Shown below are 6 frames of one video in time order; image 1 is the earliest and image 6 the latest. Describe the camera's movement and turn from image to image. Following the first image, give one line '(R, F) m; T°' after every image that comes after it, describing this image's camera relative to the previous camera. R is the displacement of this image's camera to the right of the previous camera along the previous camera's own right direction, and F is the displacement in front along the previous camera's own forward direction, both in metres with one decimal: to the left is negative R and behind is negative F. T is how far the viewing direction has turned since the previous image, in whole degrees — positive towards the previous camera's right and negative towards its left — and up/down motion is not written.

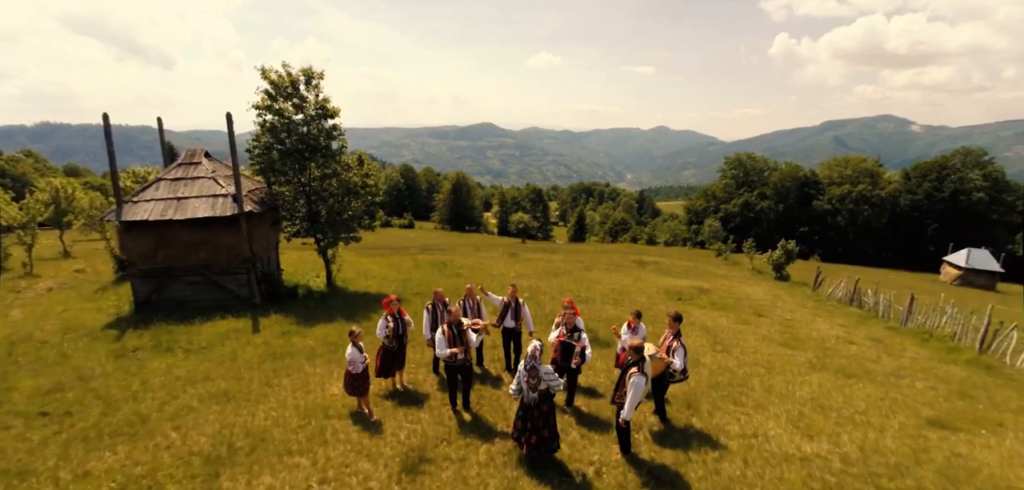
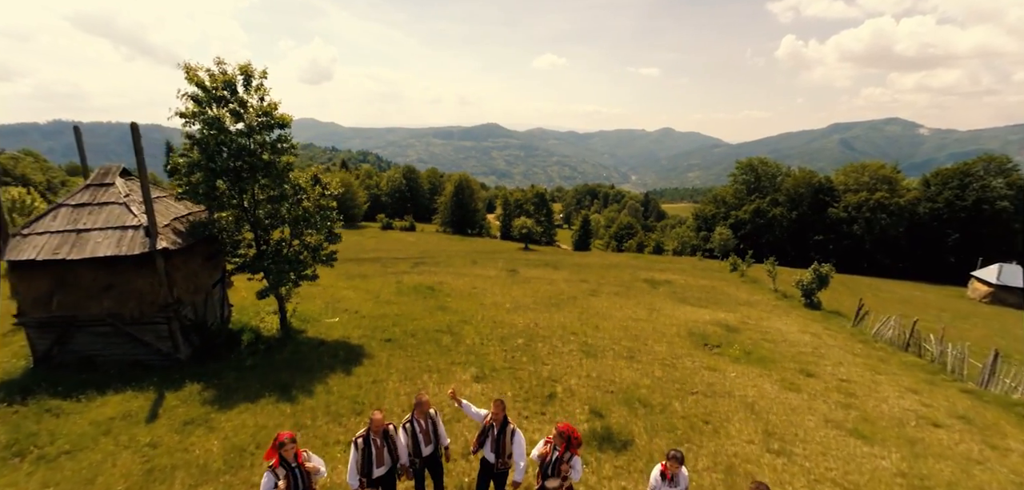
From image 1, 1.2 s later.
(+0.5, +4.1) m; 0°
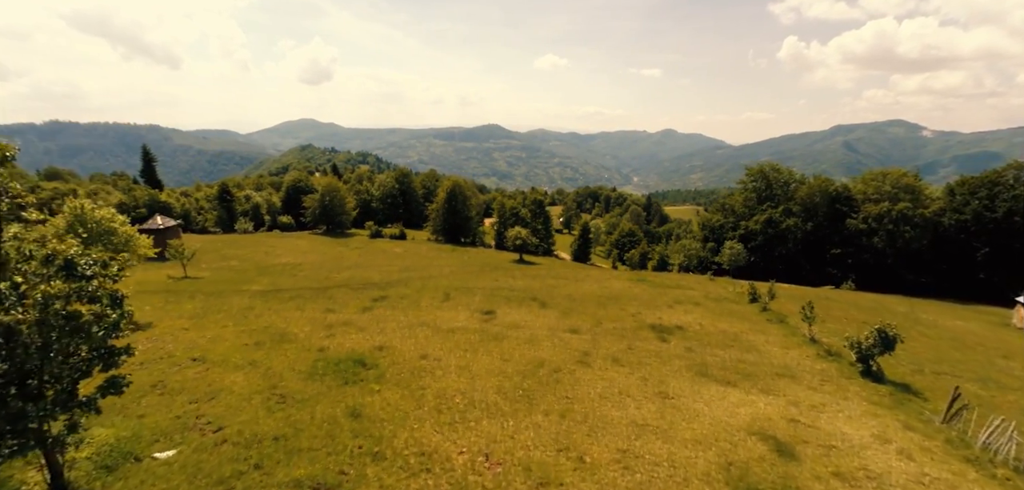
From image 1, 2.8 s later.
(+1.9, +7.9) m; 0°
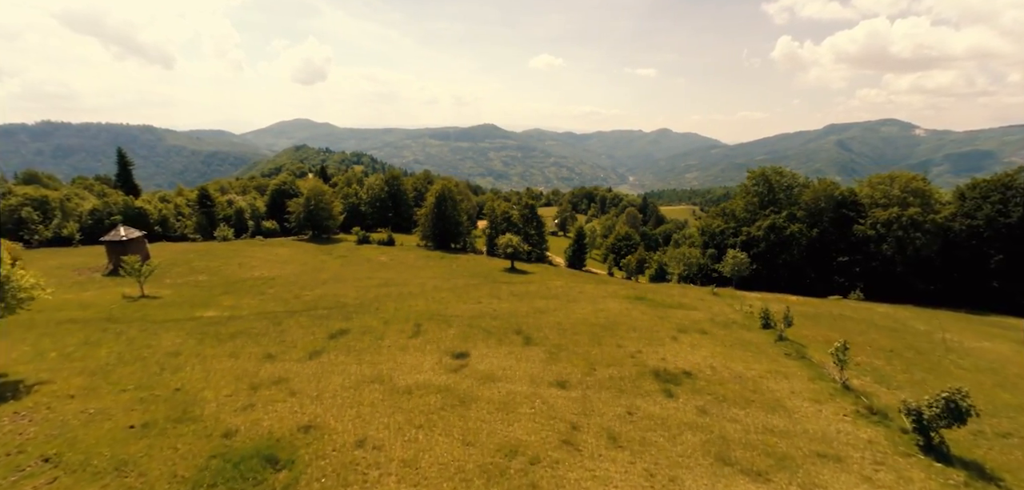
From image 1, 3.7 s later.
(+1.2, +5.5) m; 0°
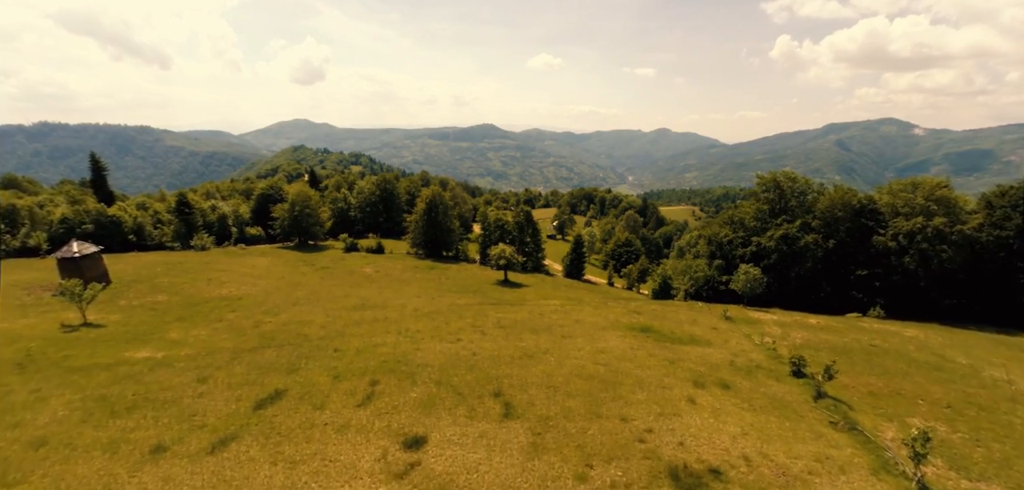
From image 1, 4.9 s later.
(+1.4, +7.1) m; 0°
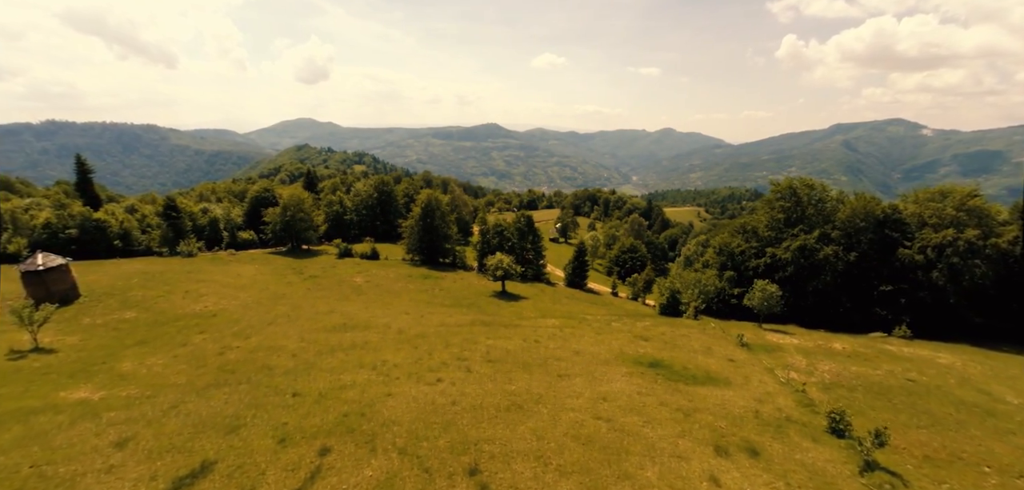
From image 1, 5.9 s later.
(+1.1, +5.7) m; 0°
